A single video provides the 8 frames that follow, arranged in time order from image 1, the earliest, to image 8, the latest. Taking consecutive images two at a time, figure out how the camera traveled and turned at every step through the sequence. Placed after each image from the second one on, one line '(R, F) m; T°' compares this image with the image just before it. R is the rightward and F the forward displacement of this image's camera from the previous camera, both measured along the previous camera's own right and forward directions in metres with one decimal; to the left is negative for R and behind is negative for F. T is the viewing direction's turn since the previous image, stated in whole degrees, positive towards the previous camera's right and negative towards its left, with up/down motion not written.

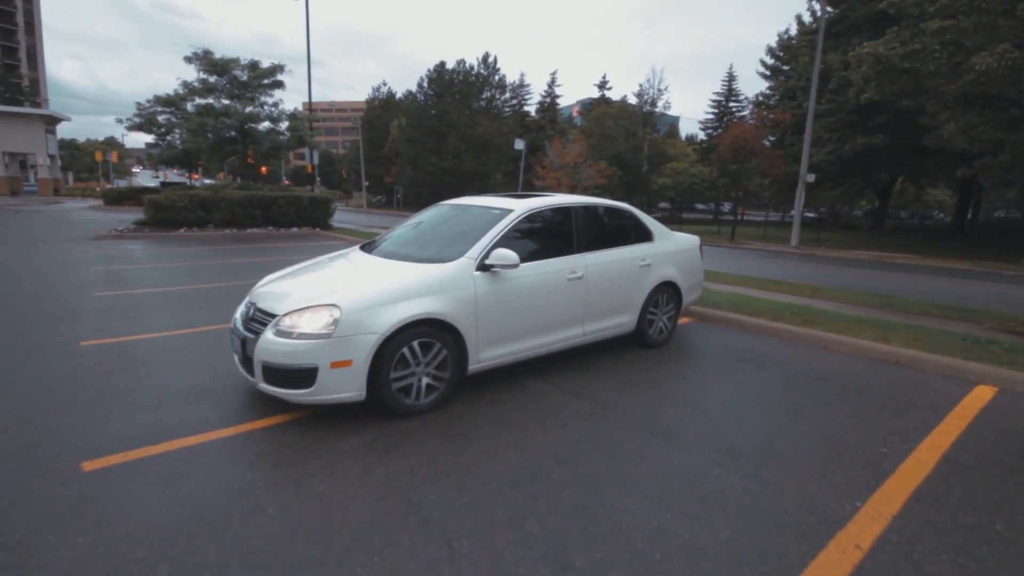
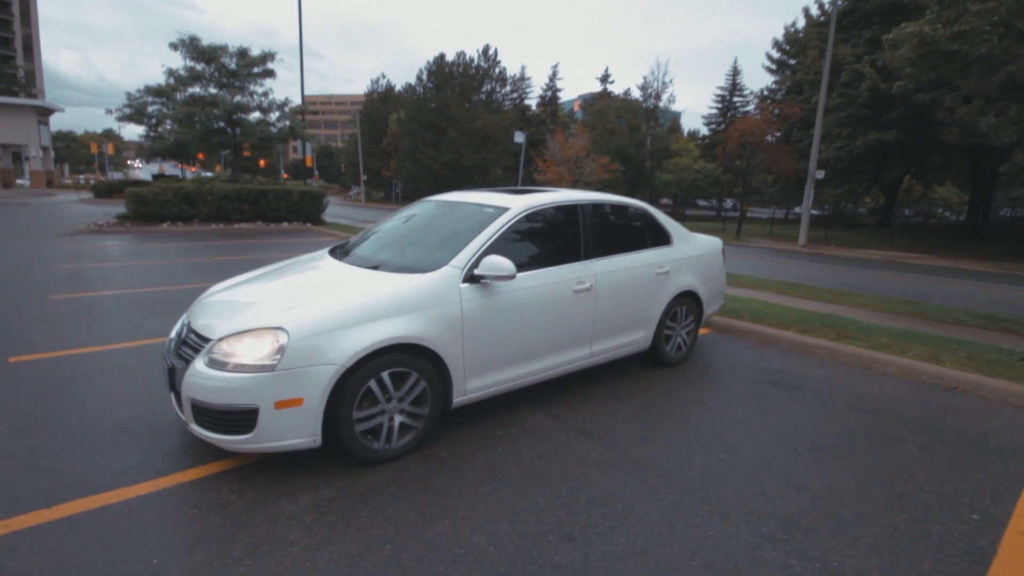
(0.0, +0.9) m; 0°
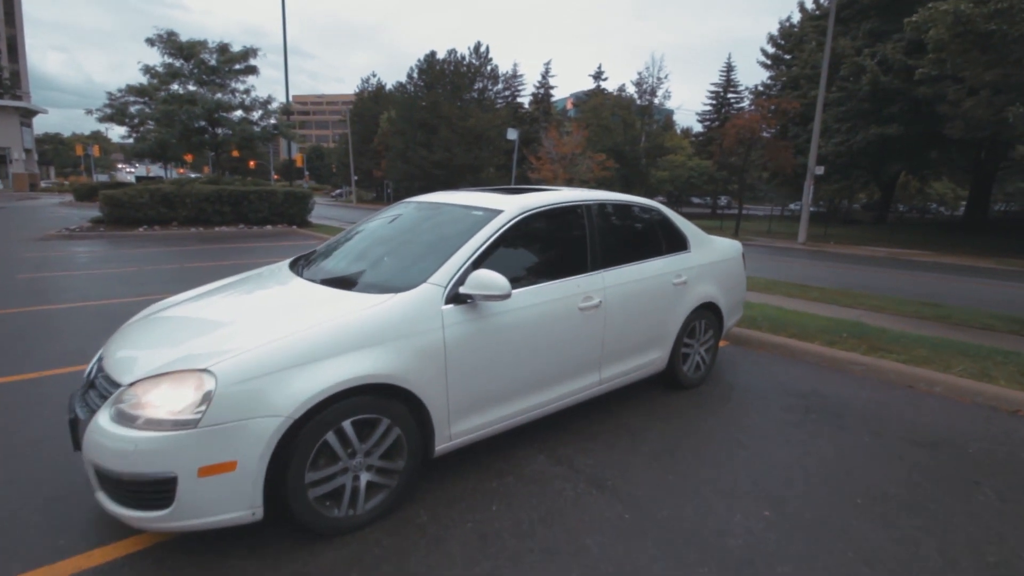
(0.0, +0.7) m; +1°
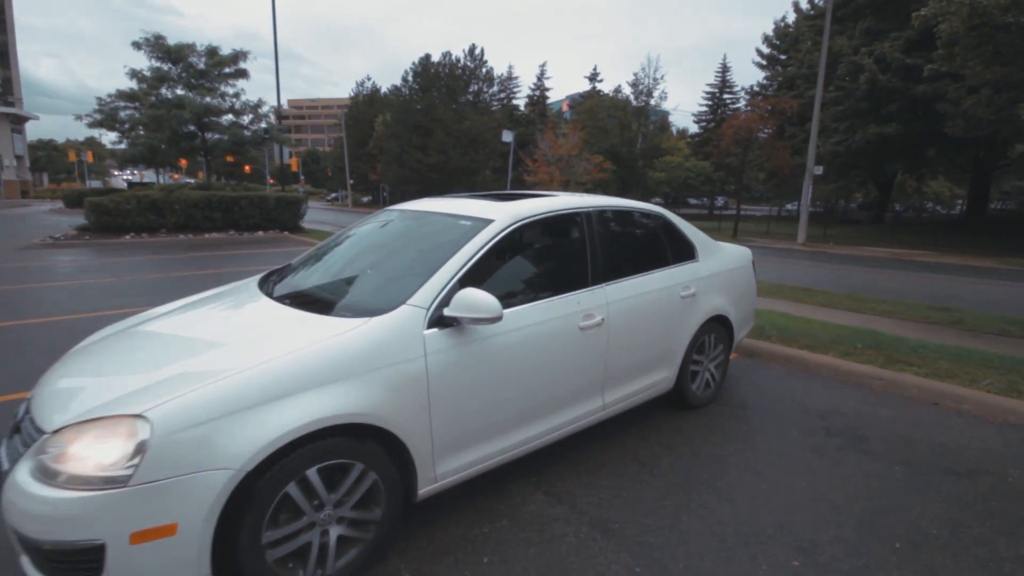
(0.0, +0.4) m; 0°
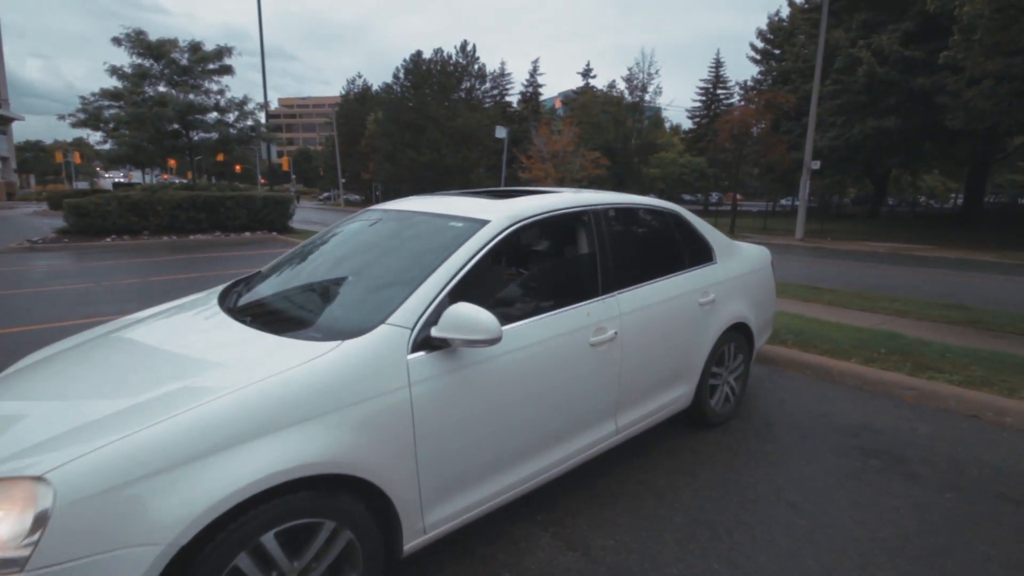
(0.0, +0.5) m; +1°
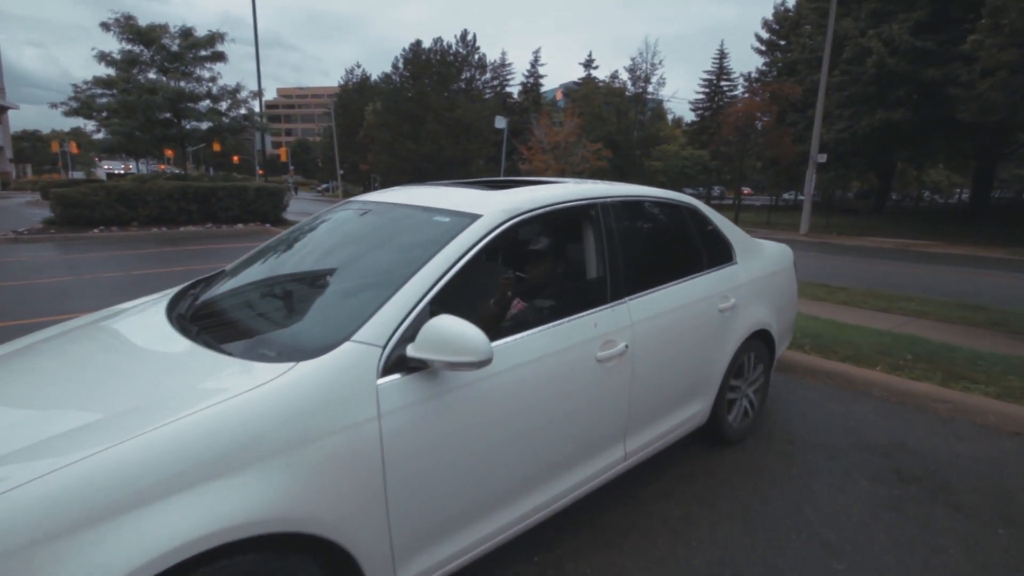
(0.0, +0.4) m; 0°
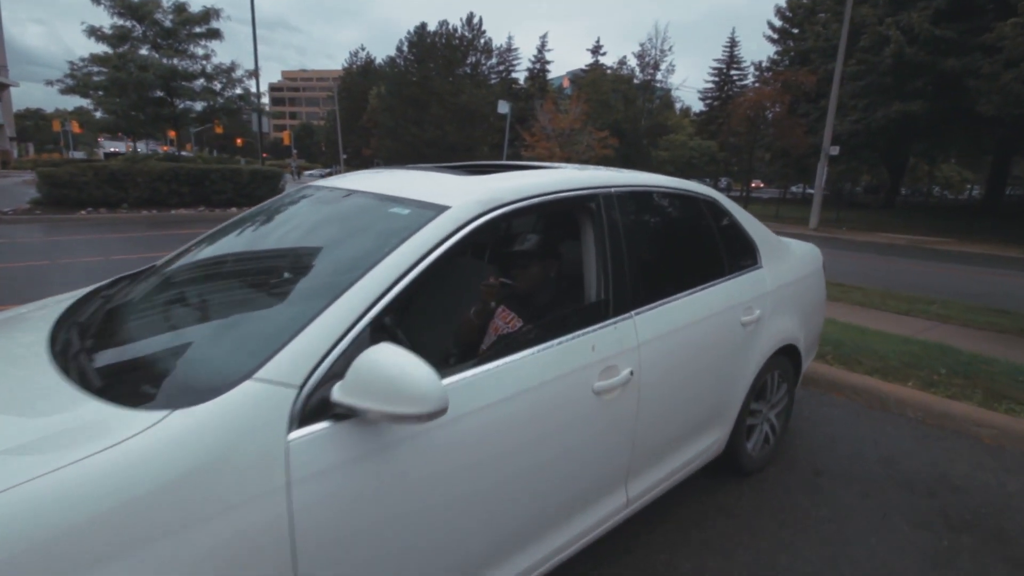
(+0.1, +0.5) m; 0°
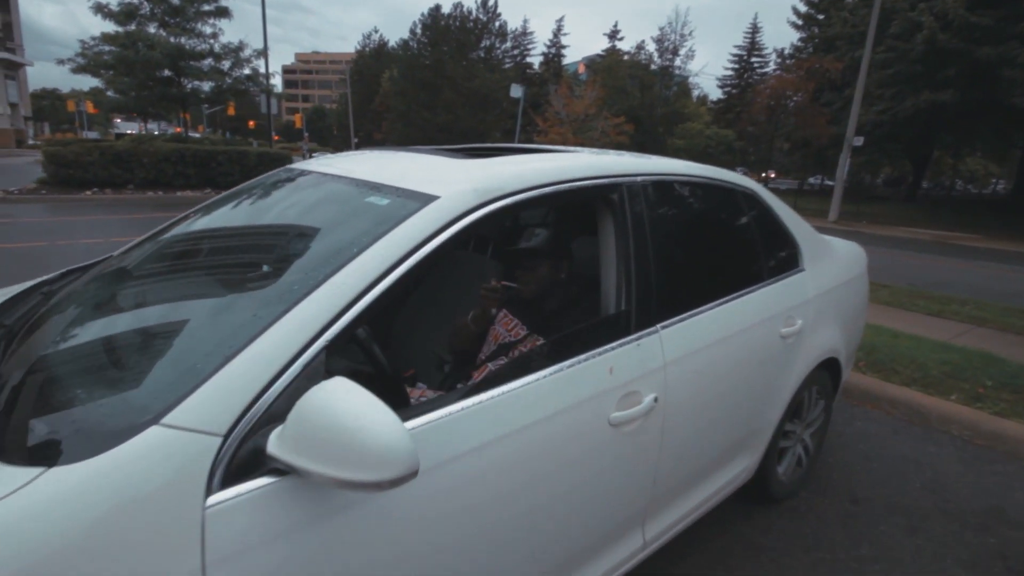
(0.0, +0.4) m; -1°
